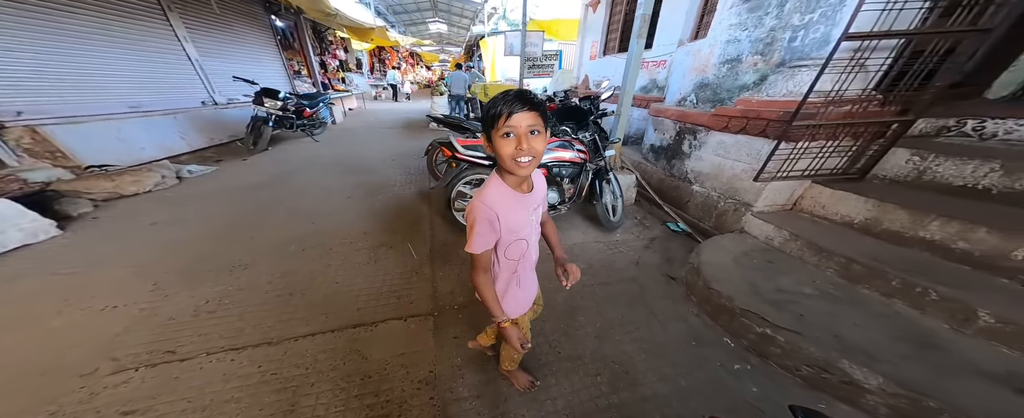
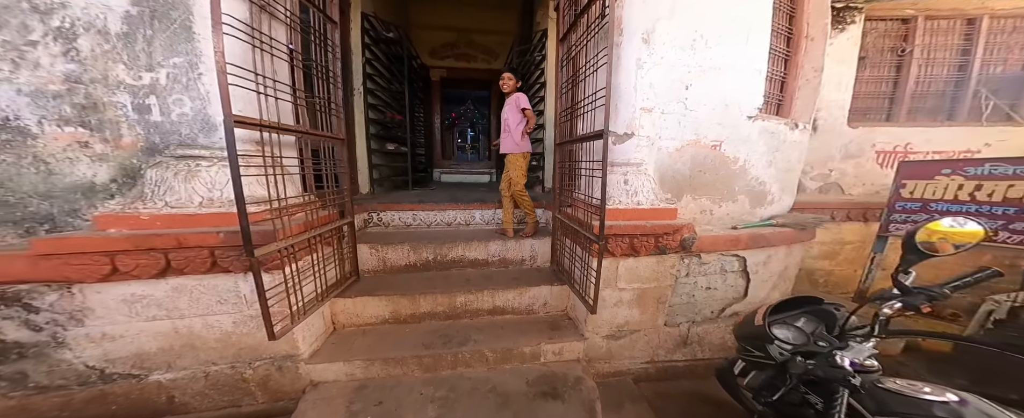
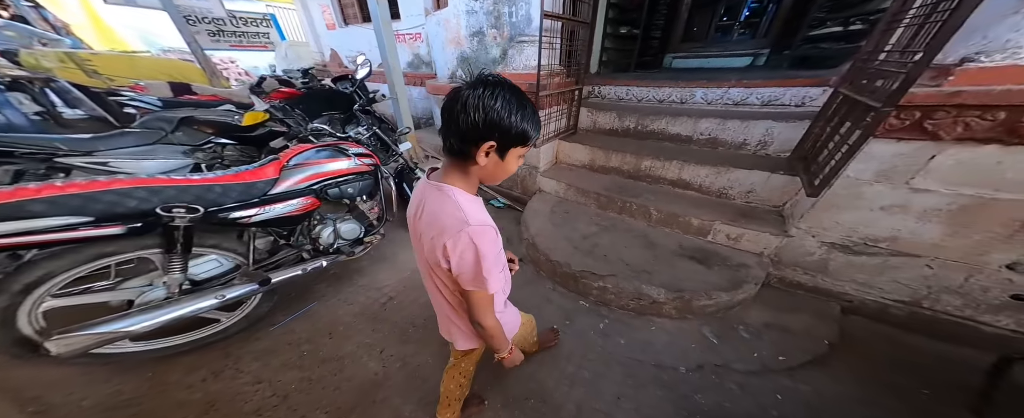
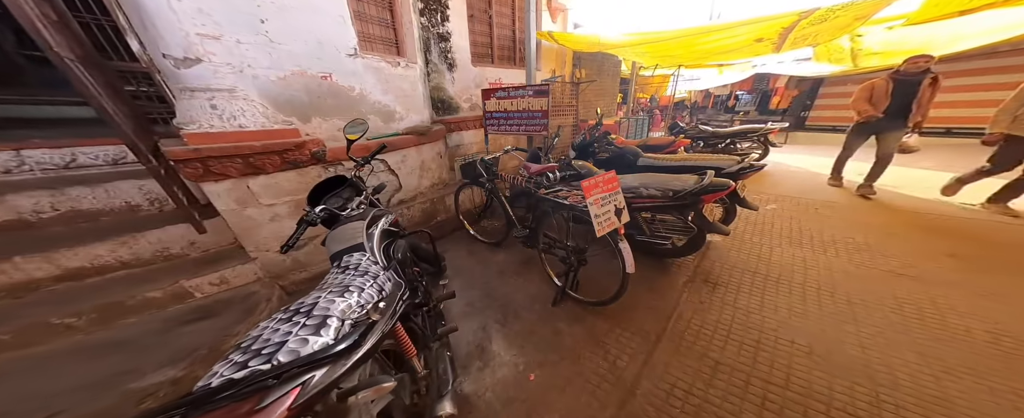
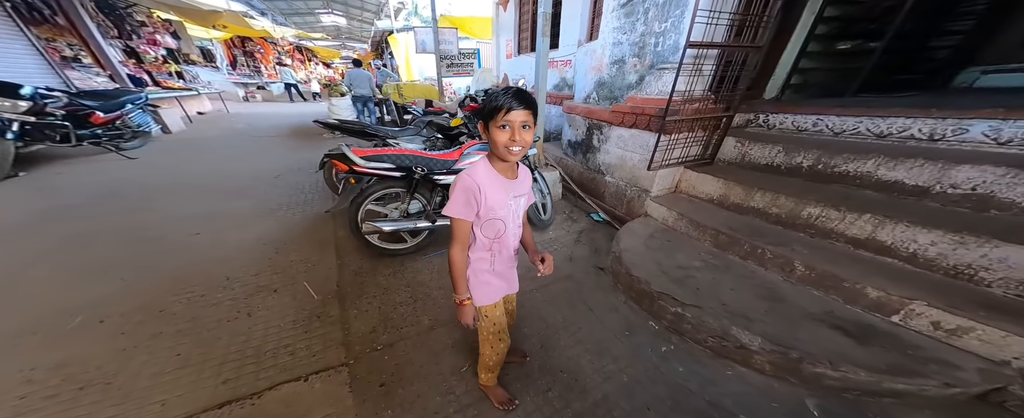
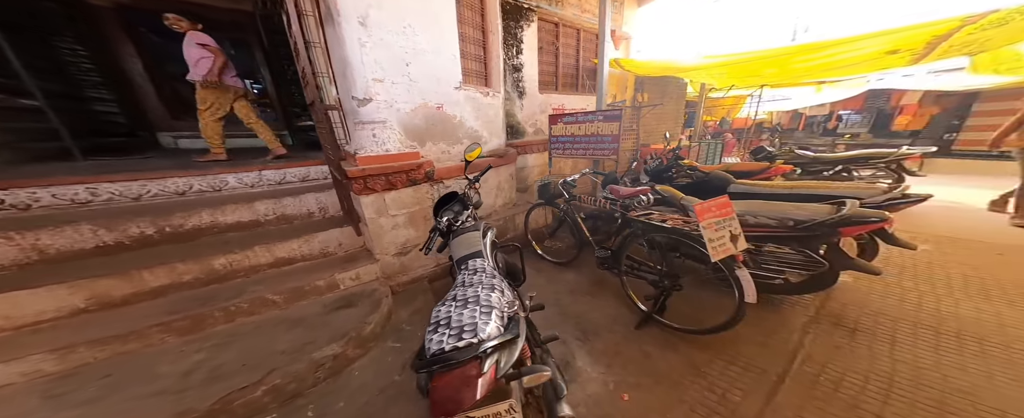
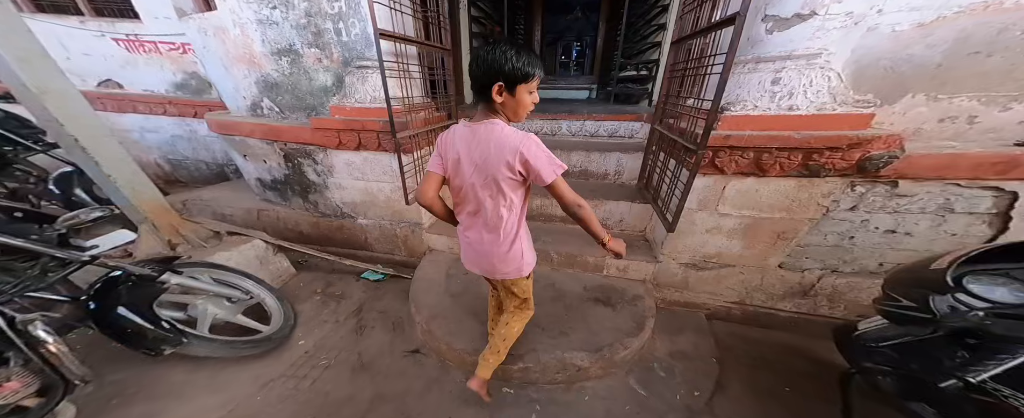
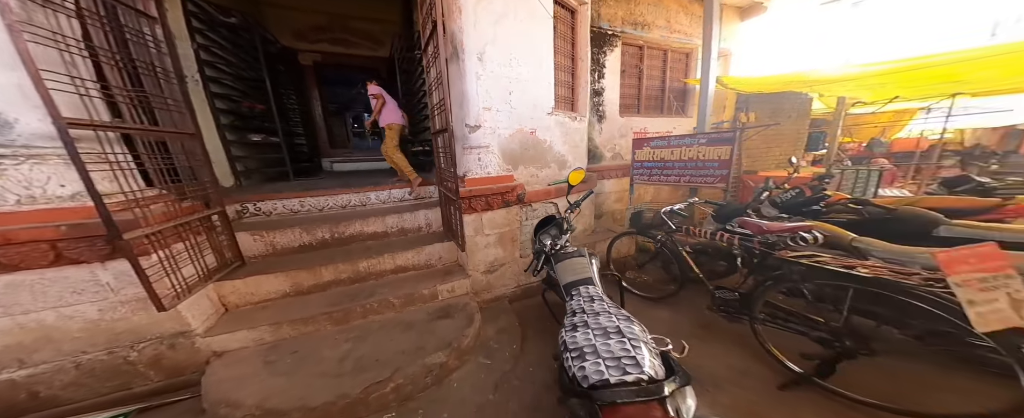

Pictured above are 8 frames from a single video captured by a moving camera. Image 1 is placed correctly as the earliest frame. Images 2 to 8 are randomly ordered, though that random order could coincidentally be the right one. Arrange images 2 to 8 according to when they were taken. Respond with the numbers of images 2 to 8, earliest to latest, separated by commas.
5, 3, 7, 2, 8, 6, 4
